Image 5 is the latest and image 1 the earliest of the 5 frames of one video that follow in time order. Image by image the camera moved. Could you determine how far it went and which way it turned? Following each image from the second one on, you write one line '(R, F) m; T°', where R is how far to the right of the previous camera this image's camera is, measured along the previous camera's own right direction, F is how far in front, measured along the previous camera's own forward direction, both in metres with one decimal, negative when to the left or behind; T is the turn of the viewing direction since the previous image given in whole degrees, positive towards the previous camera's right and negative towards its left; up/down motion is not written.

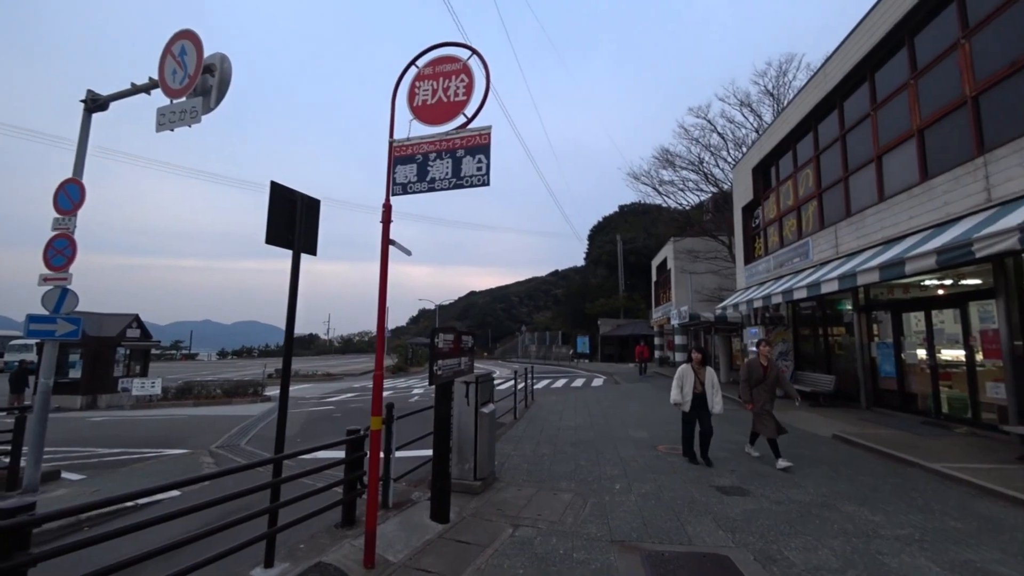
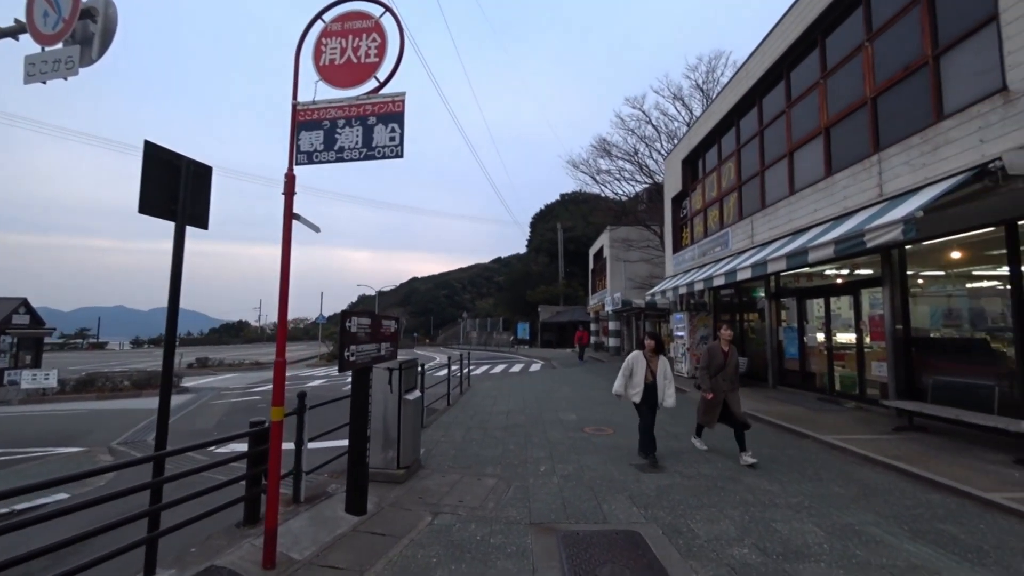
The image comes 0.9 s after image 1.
(+0.3, +0.2) m; +8°
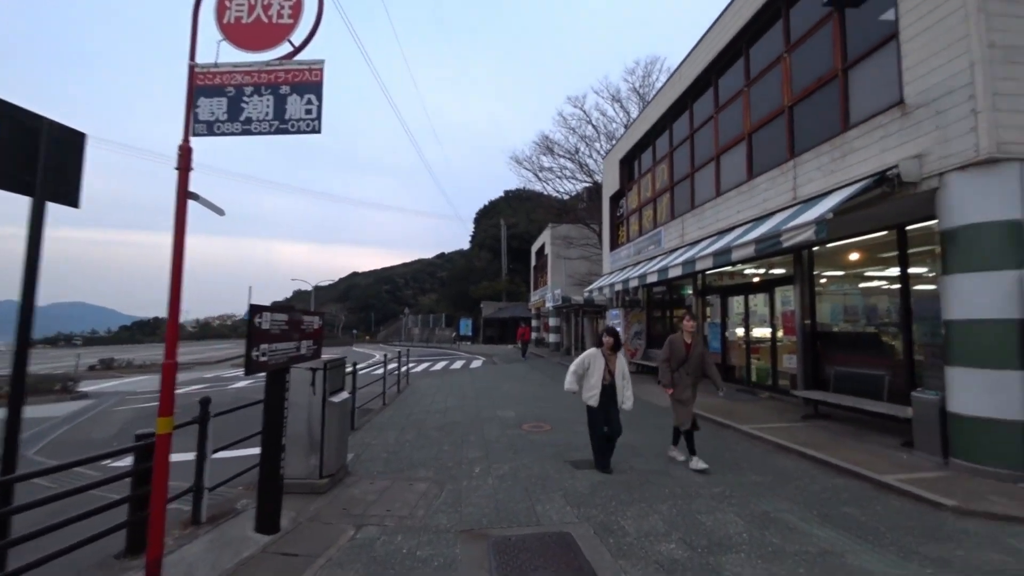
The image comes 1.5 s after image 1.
(+0.1, +0.3) m; +8°
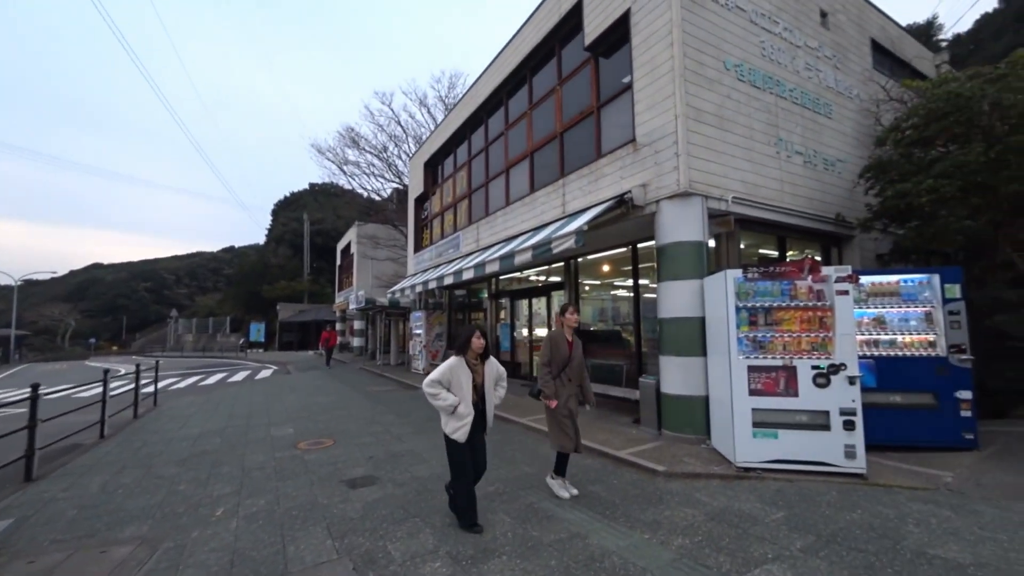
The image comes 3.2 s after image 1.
(+0.5, +0.4) m; +26°
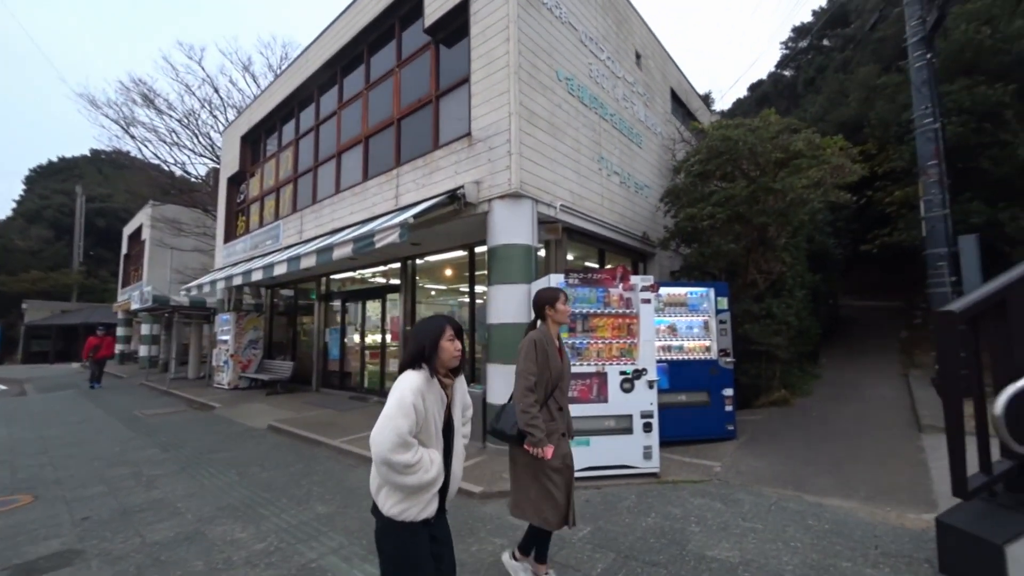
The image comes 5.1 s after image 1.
(+0.4, +0.6) m; +21°
